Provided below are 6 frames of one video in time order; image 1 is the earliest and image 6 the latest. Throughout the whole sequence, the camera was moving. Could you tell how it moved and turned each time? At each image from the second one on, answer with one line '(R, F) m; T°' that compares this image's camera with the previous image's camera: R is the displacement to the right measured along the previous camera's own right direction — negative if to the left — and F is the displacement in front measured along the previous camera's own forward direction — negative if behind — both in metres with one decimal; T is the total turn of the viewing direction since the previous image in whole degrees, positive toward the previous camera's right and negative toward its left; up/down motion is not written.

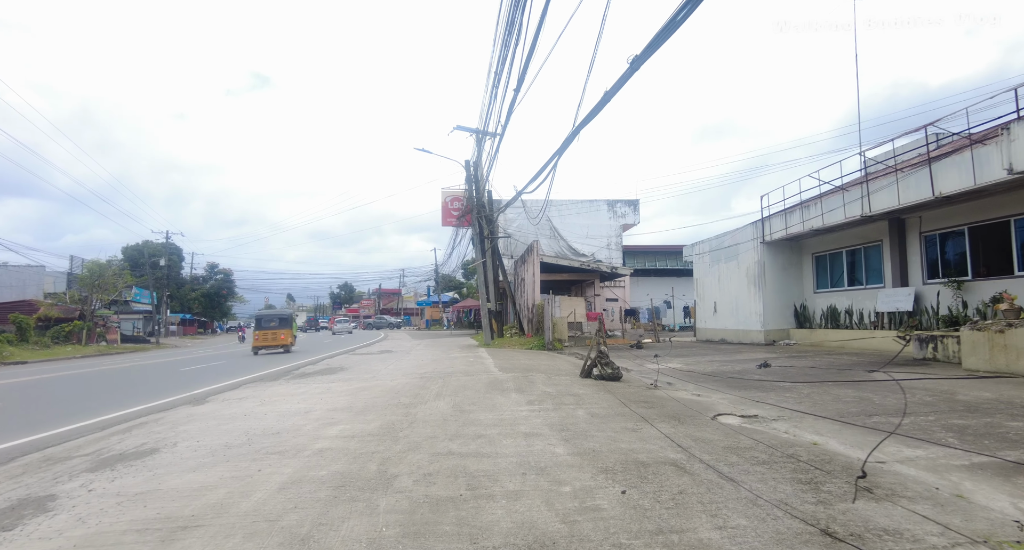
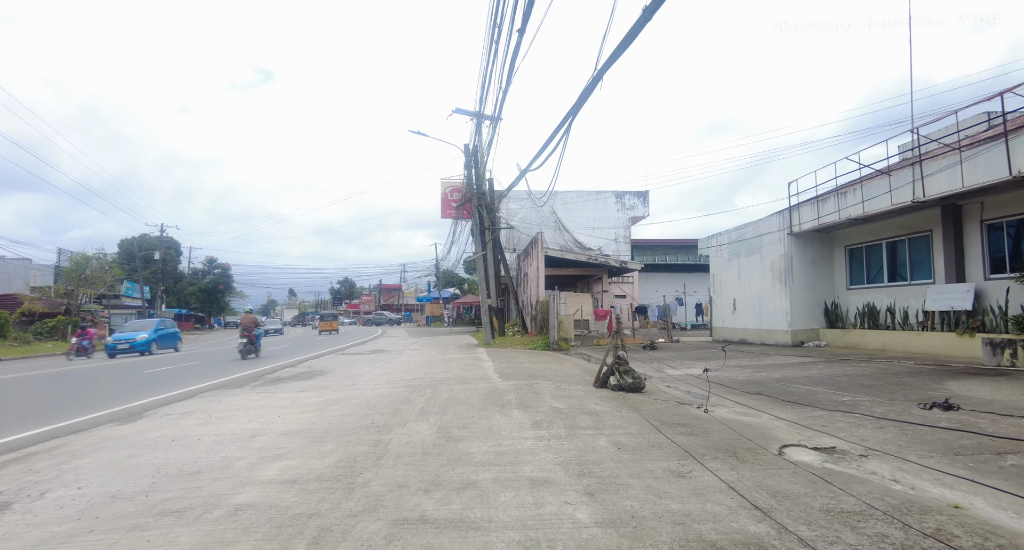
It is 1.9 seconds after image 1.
(0.0, +1.6) m; 0°
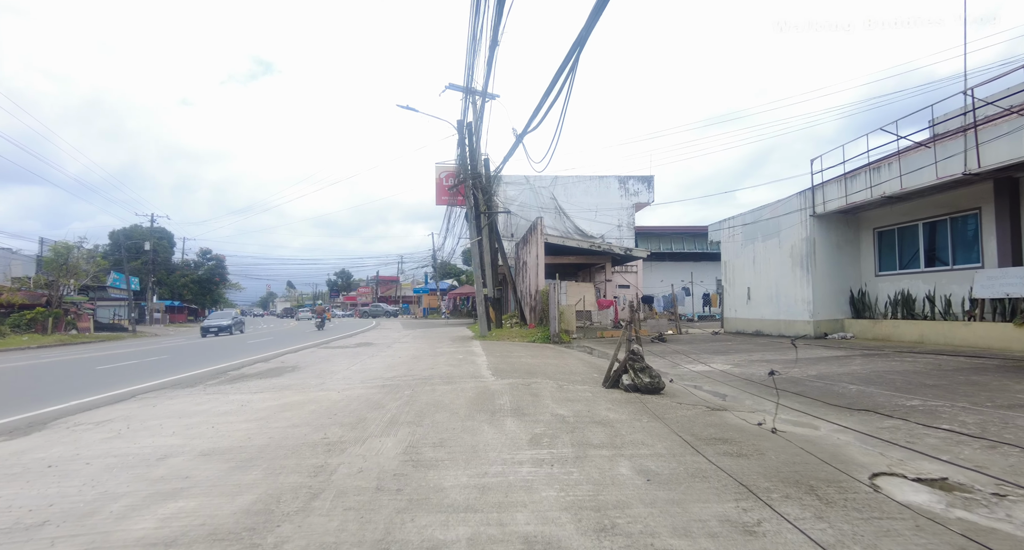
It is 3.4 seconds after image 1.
(+0.1, +1.5) m; 0°
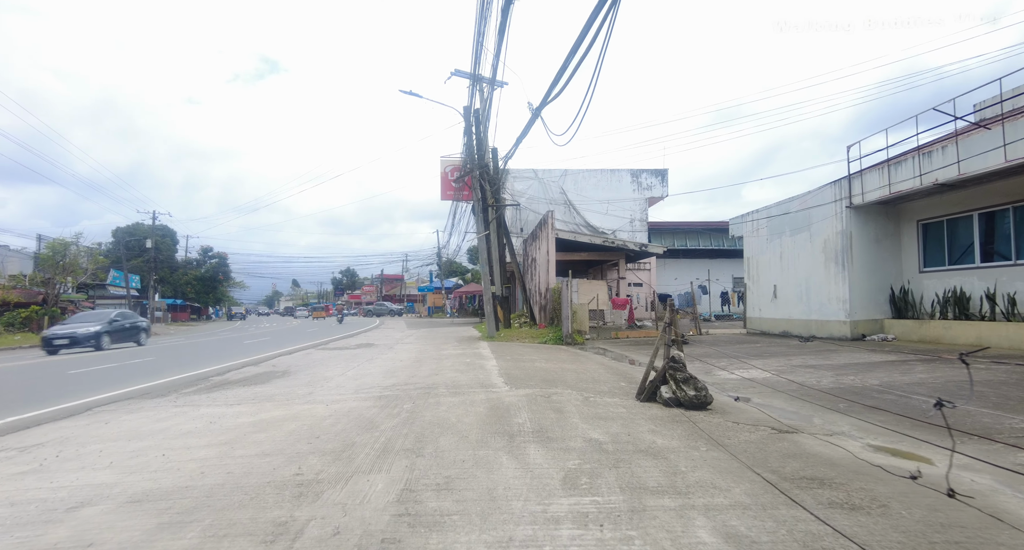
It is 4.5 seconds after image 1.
(-0.2, +1.2) m; -1°
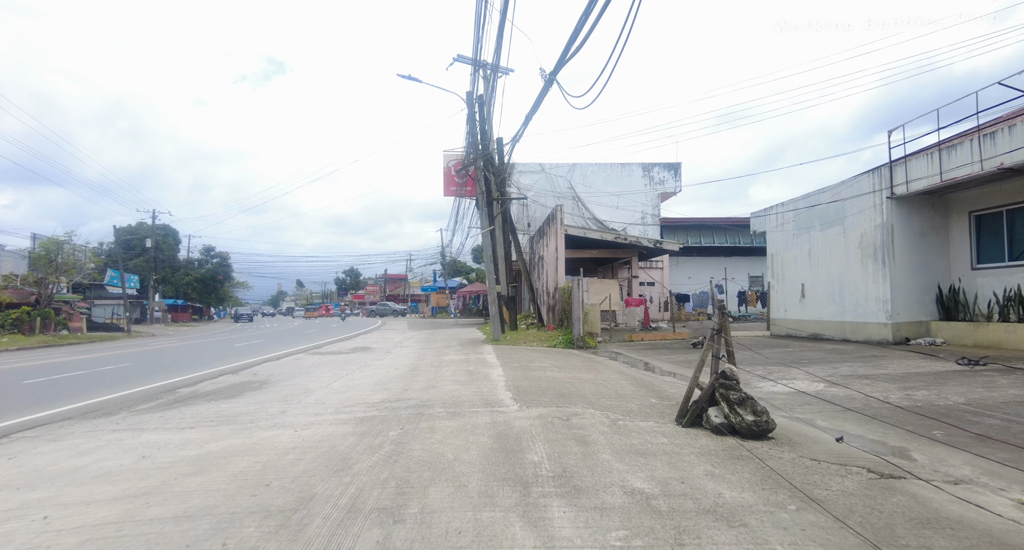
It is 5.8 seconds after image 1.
(-0.1, +1.3) m; -1°
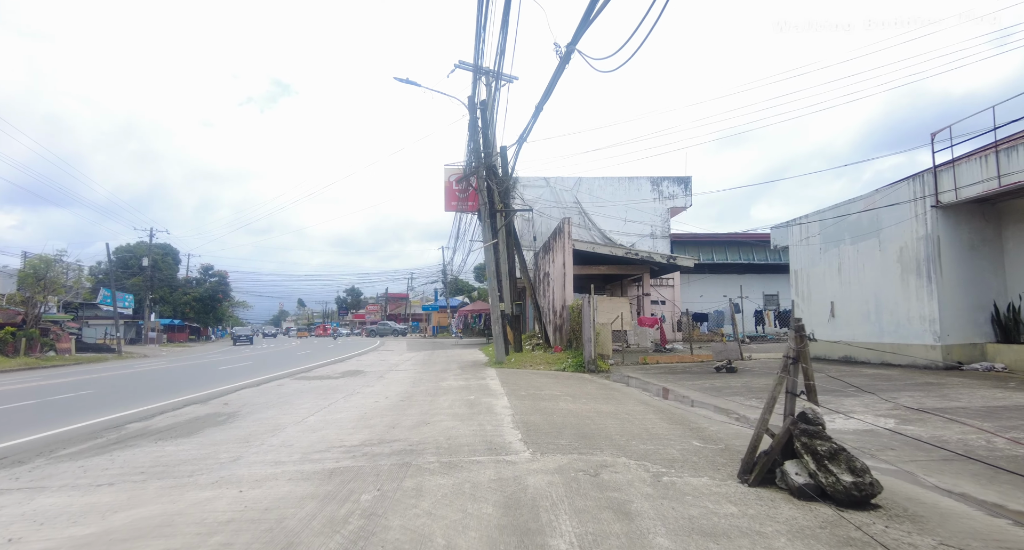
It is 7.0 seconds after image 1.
(-0.1, +1.2) m; 0°
